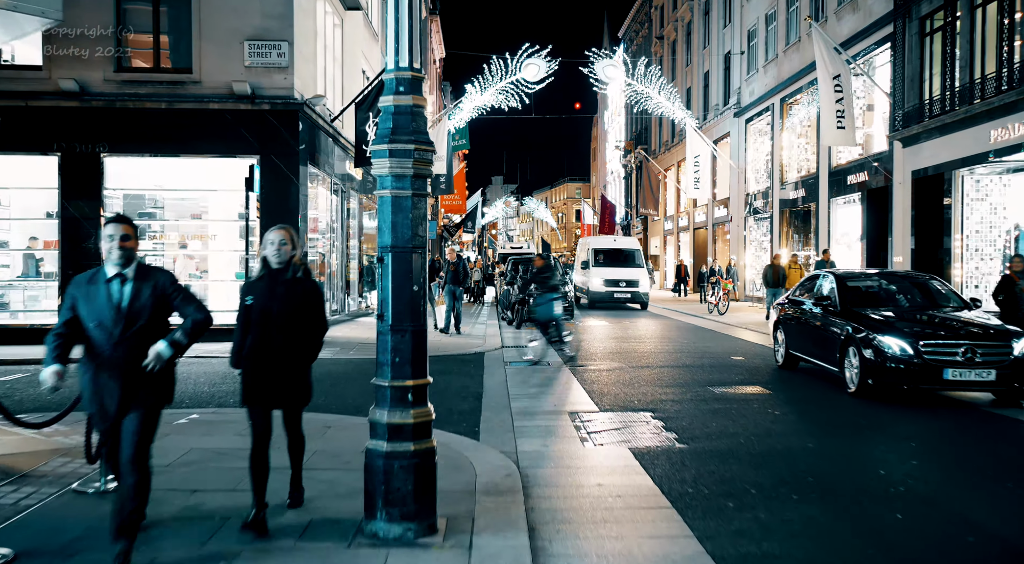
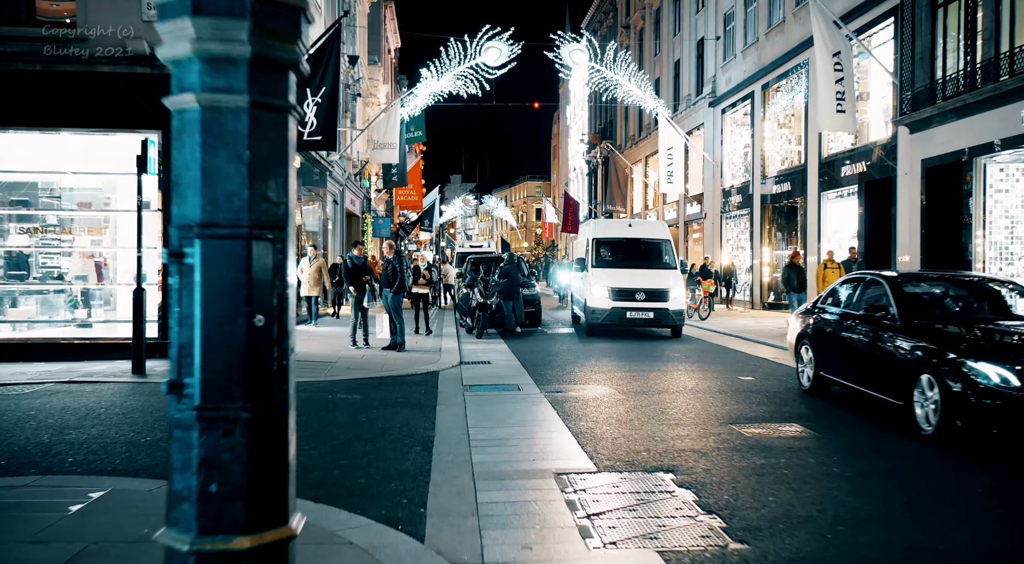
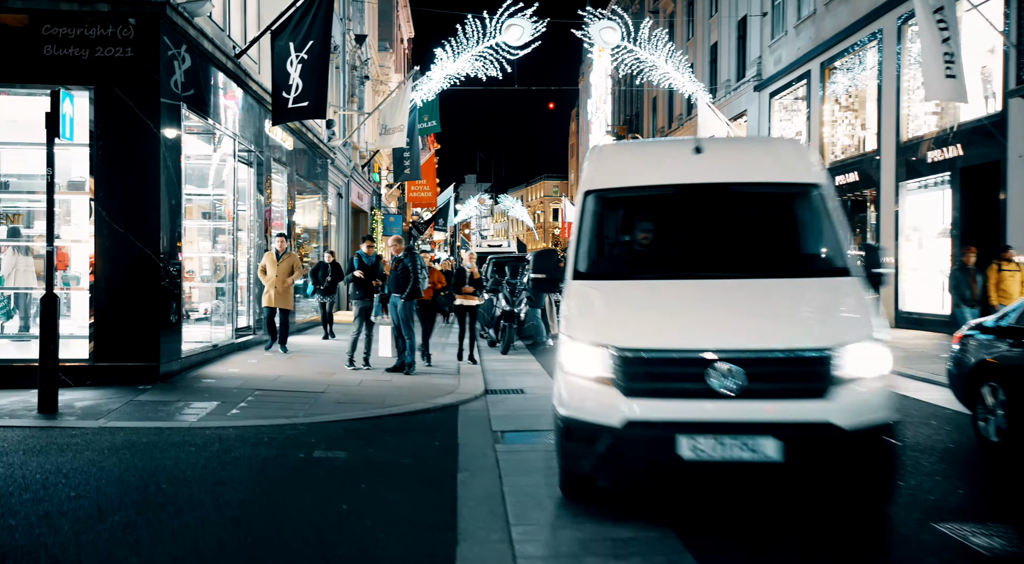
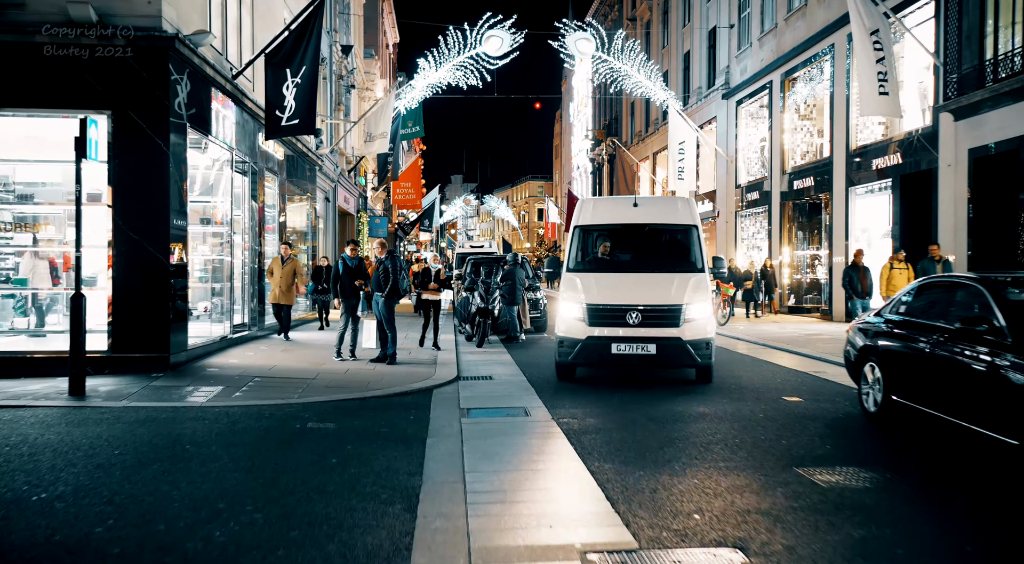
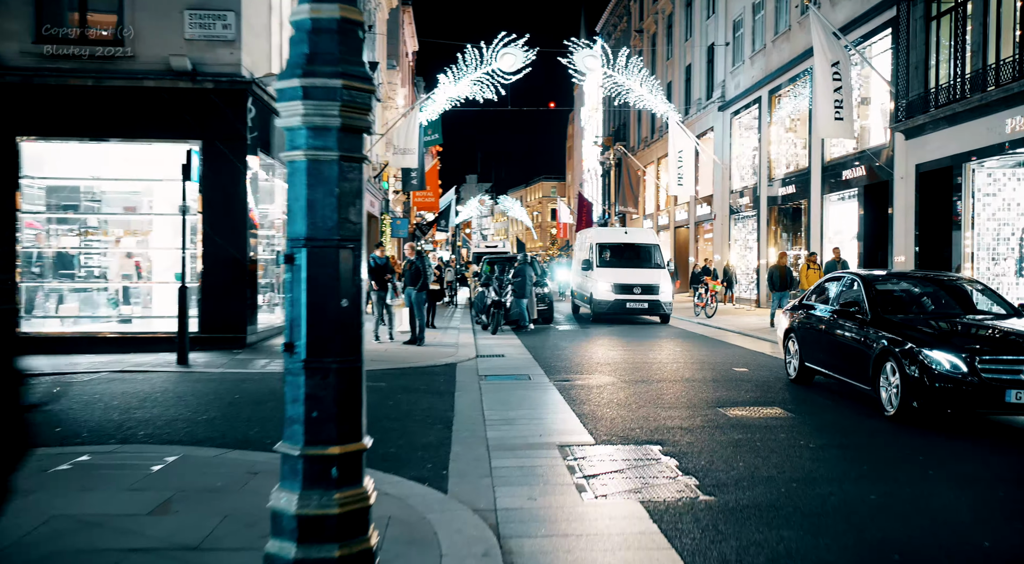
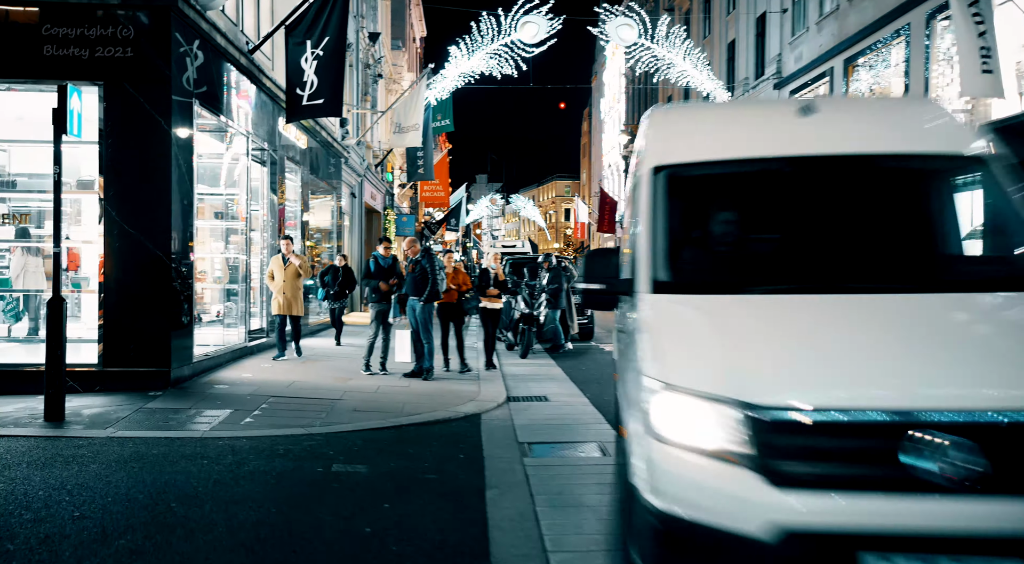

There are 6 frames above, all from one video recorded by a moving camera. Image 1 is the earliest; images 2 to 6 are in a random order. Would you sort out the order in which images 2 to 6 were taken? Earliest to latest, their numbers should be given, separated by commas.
5, 2, 4, 3, 6
